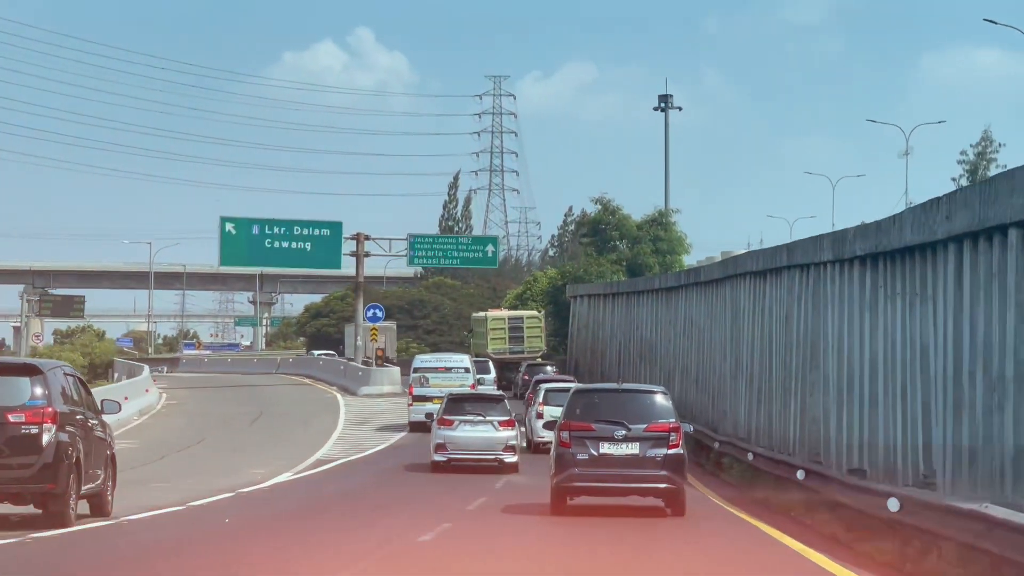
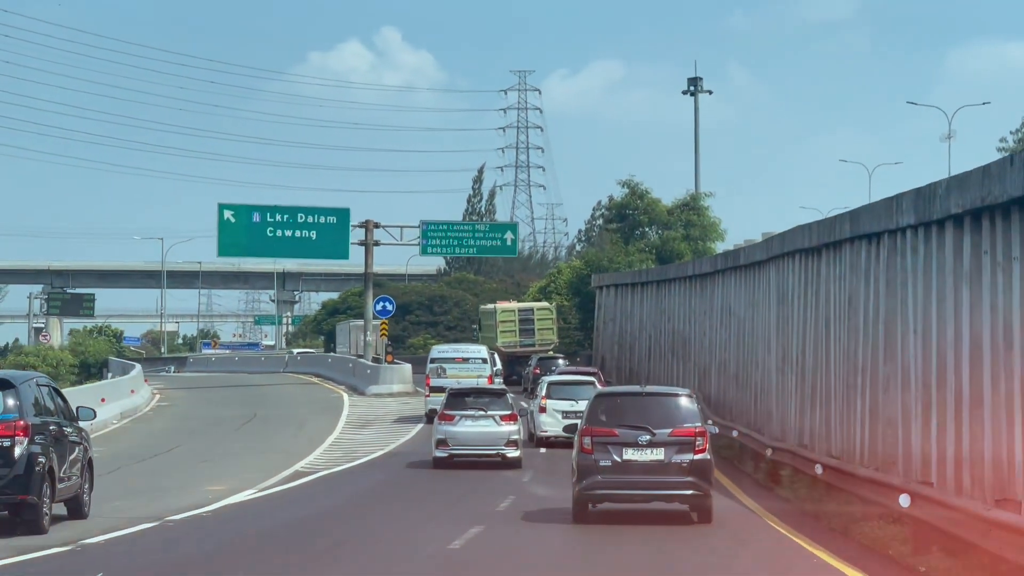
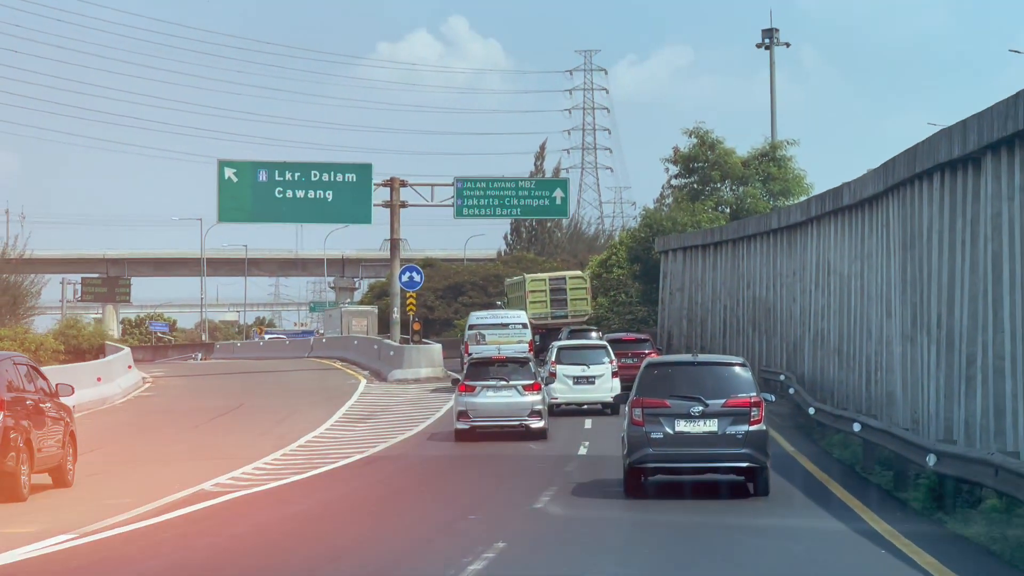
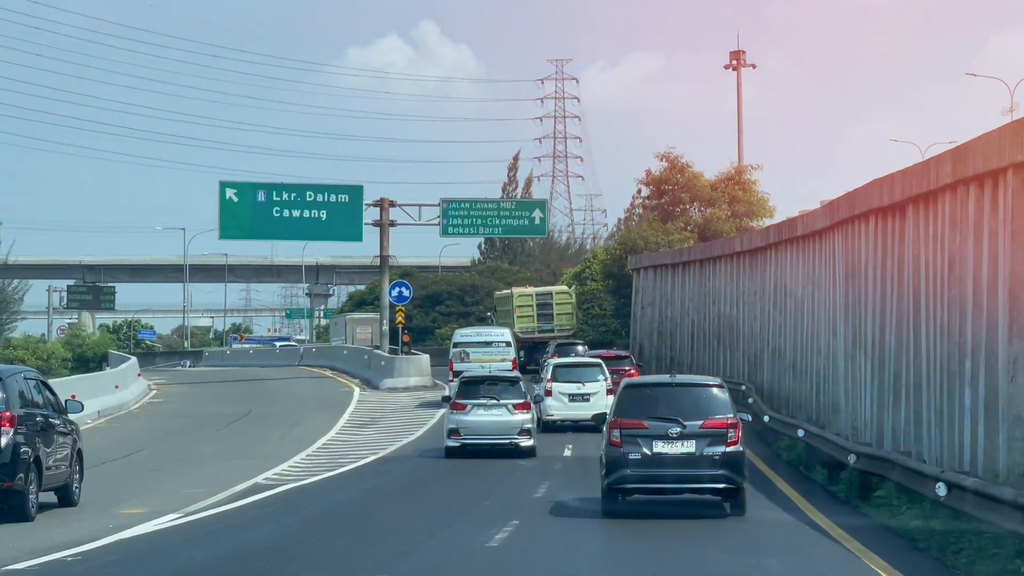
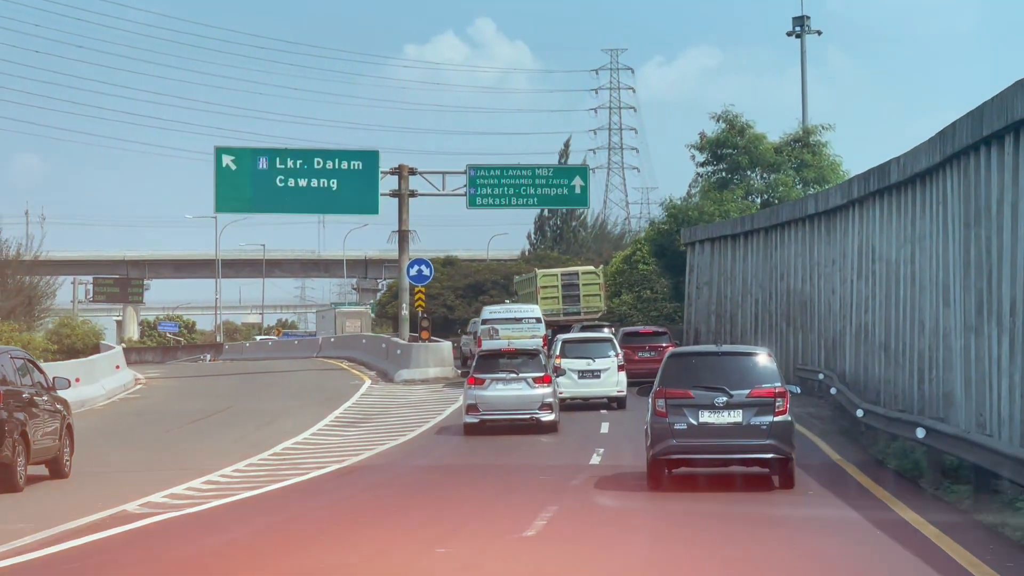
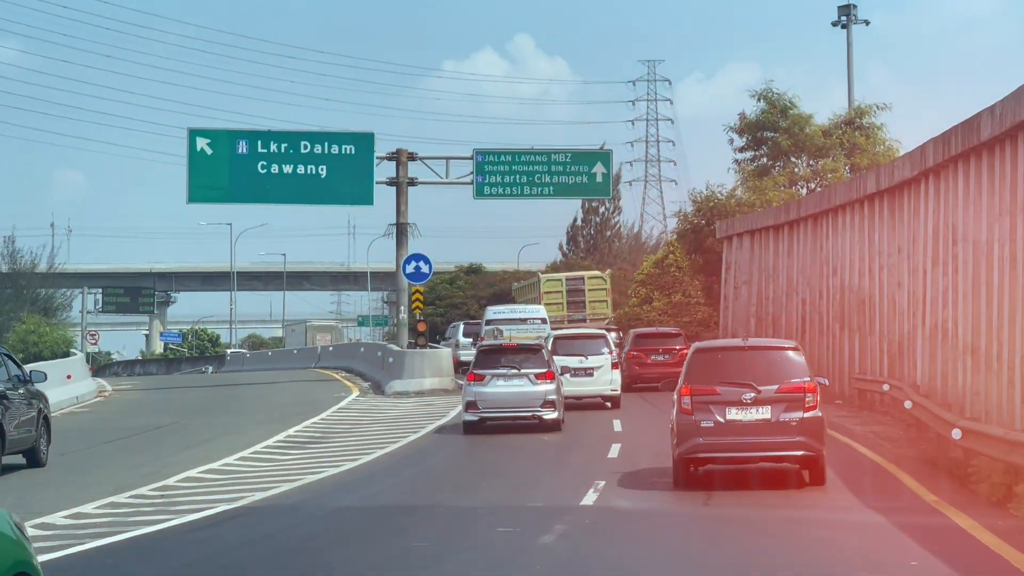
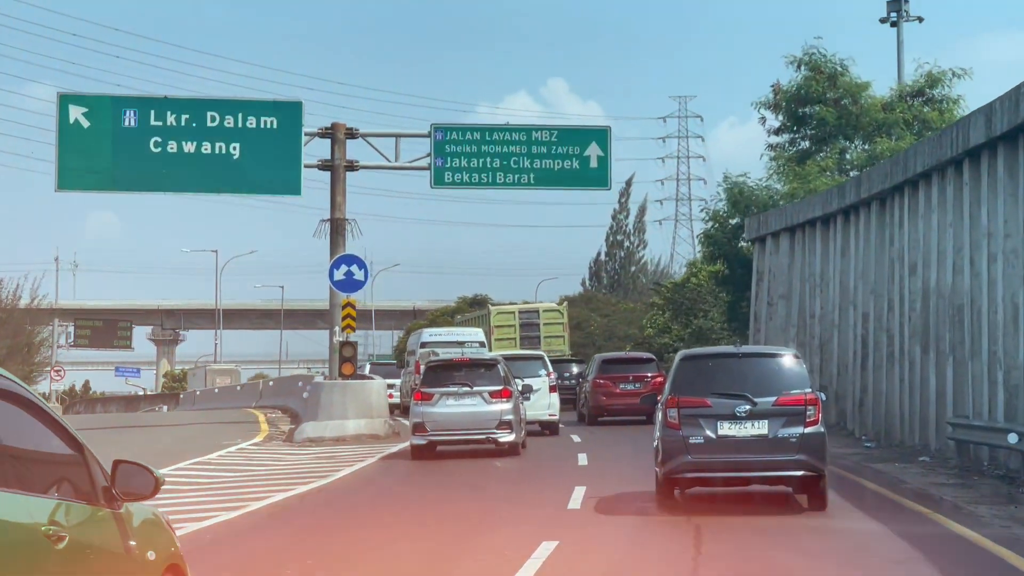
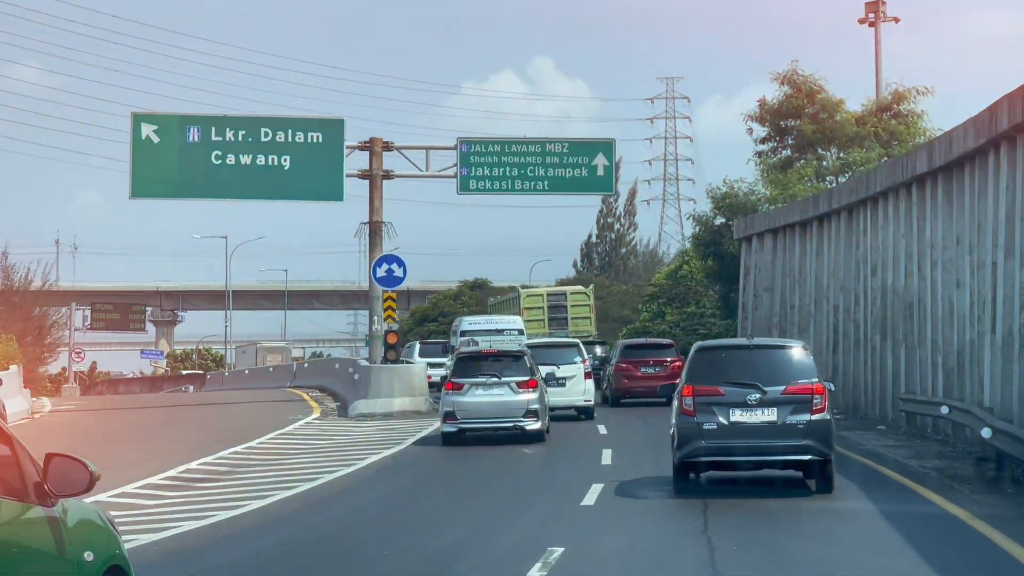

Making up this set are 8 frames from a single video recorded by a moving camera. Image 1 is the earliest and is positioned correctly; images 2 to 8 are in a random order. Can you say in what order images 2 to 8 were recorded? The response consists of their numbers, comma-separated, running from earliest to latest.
2, 4, 3, 5, 6, 8, 7
